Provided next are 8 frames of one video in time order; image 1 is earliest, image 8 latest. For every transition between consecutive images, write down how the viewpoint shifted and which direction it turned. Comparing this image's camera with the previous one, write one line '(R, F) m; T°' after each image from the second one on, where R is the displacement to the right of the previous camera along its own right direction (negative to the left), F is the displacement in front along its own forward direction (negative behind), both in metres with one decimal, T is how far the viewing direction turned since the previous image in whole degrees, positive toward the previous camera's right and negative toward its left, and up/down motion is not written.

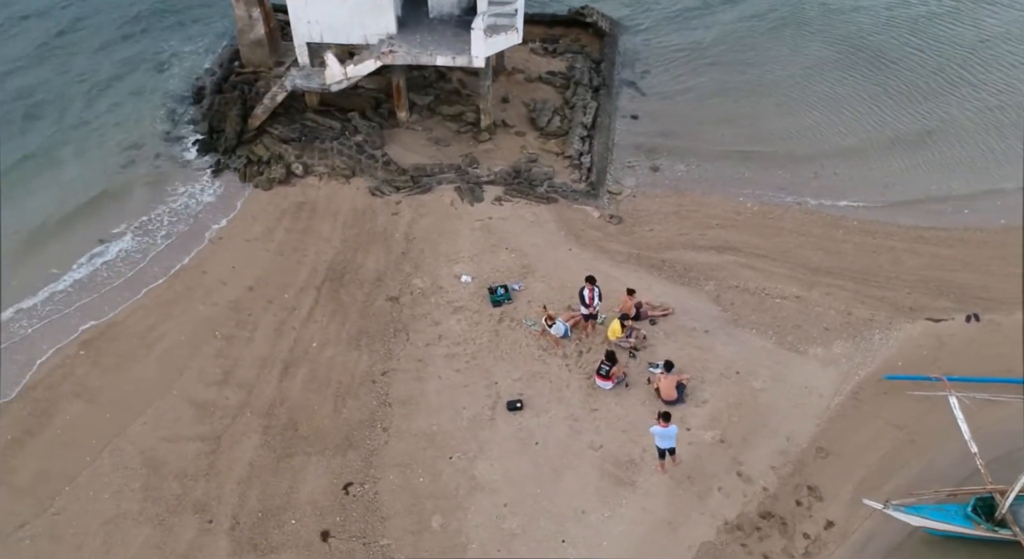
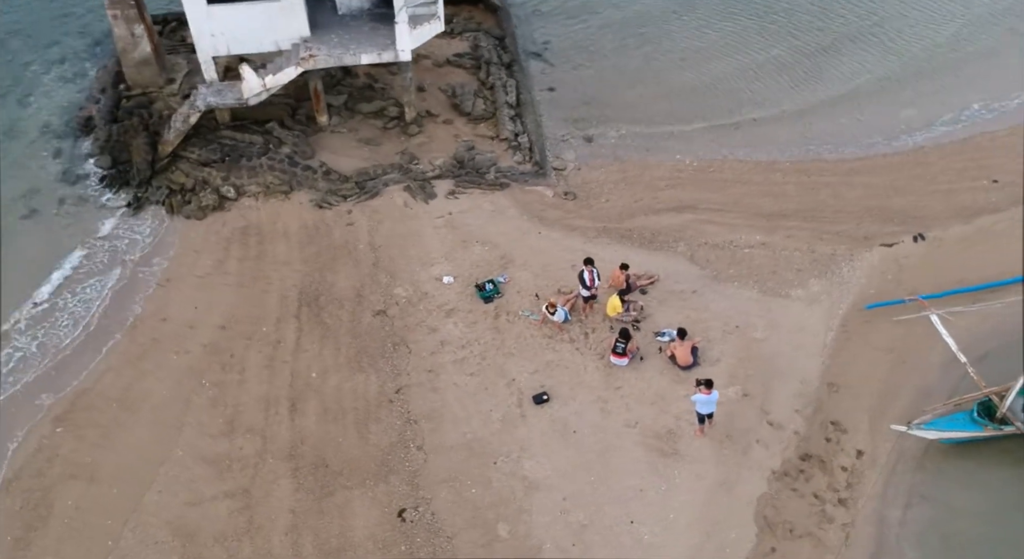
(-2.2, +0.4) m; +9°
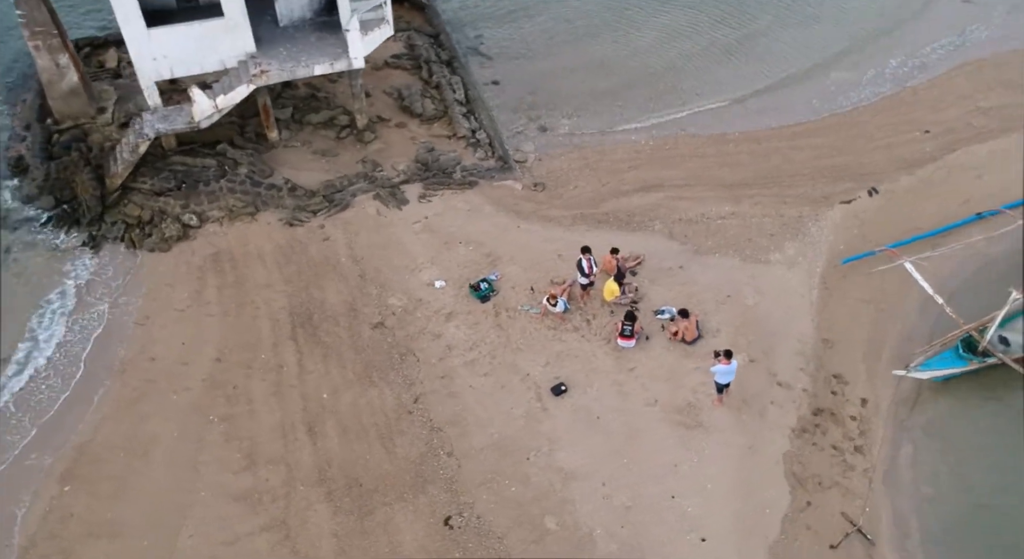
(-1.5, 0.0) m; +6°
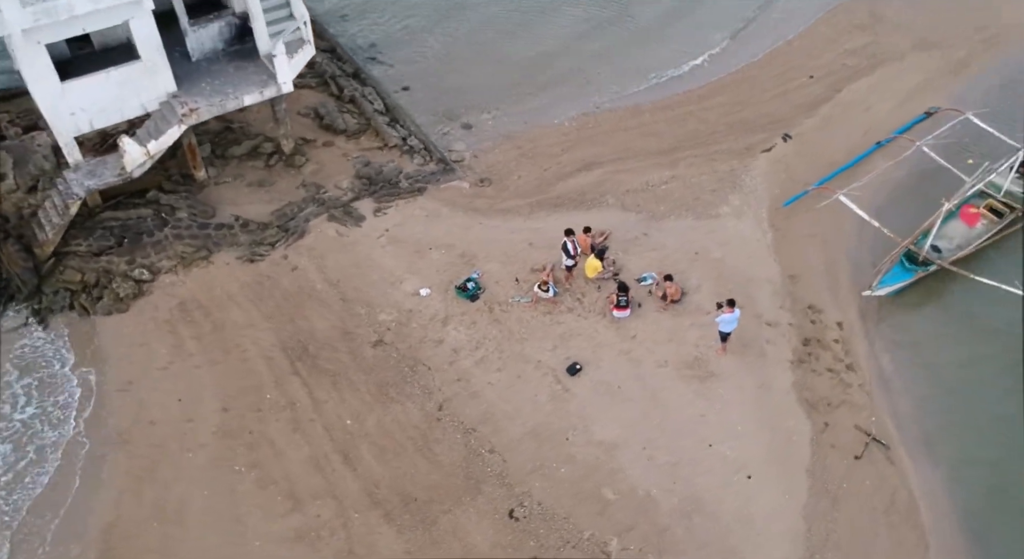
(-2.2, -0.2) m; +9°
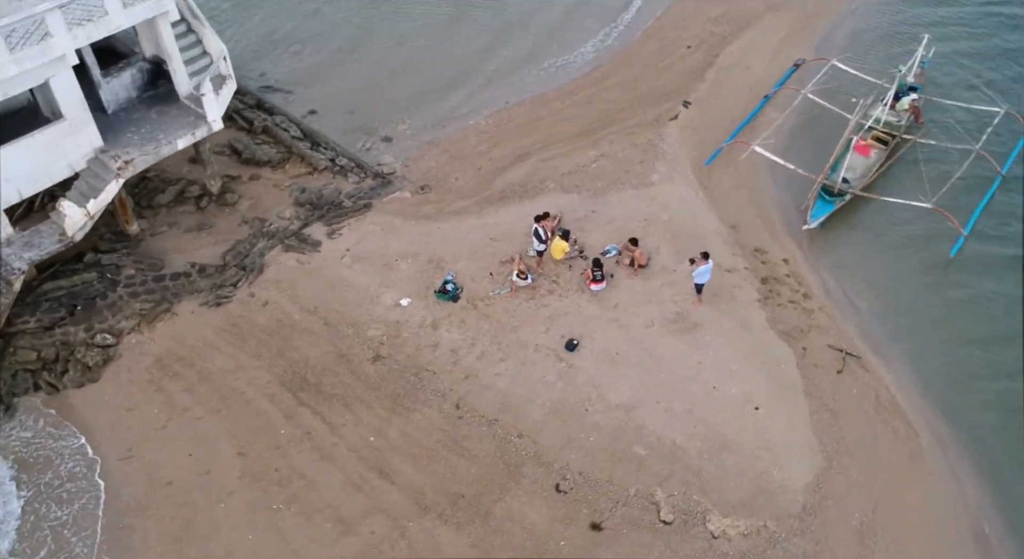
(-2.2, -0.4) m; +9°
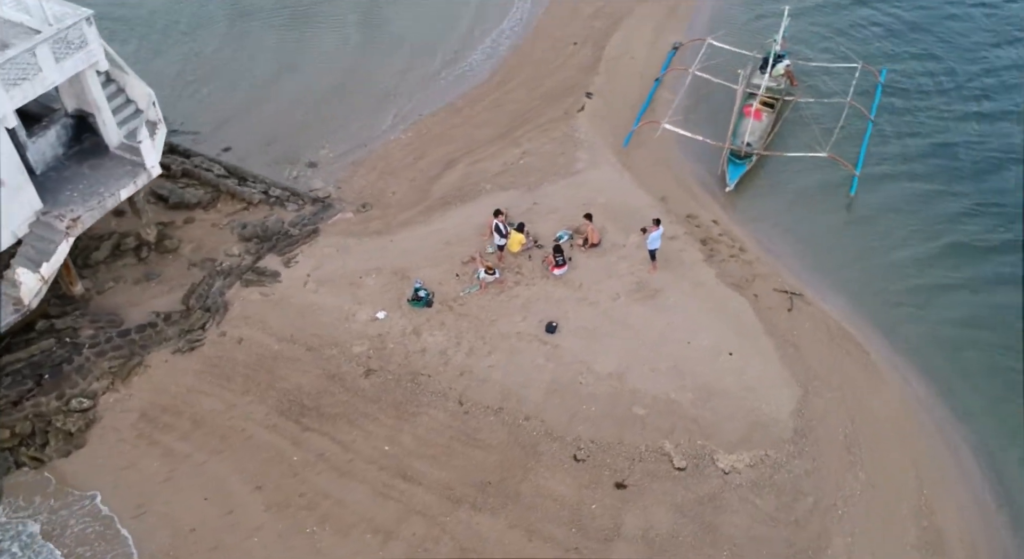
(-2.1, -0.5) m; +9°
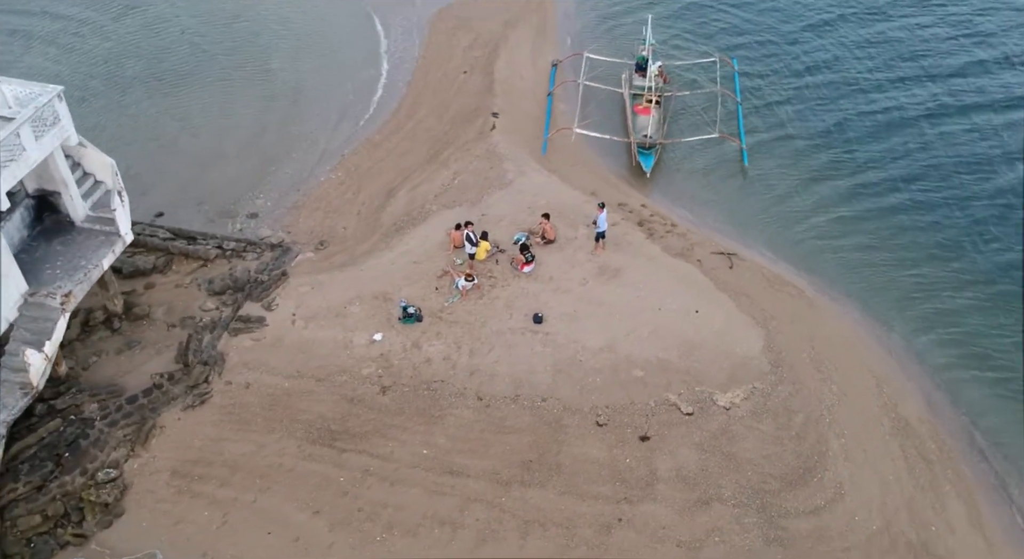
(-2.8, -1.1) m; +10°
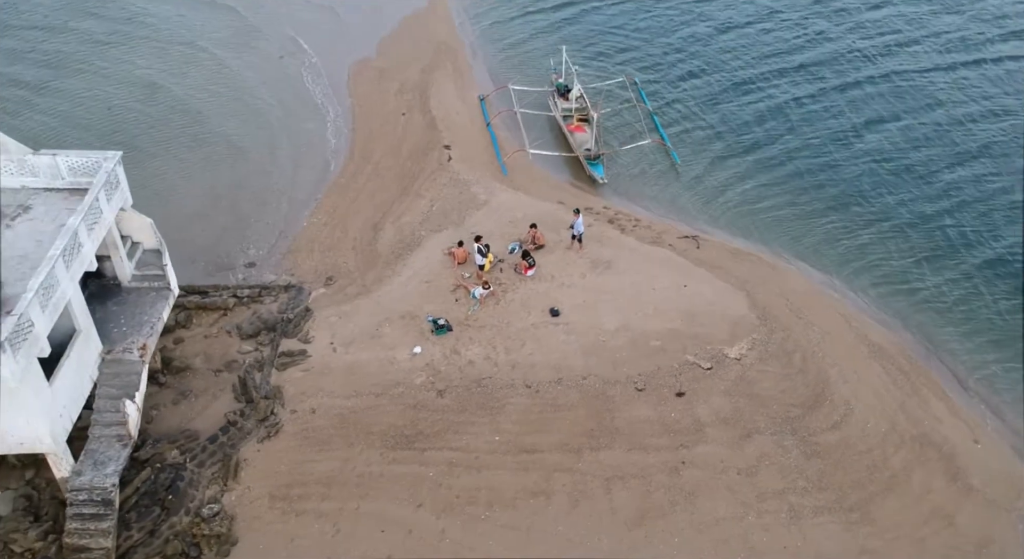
(-3.5, -1.7) m; +8°
